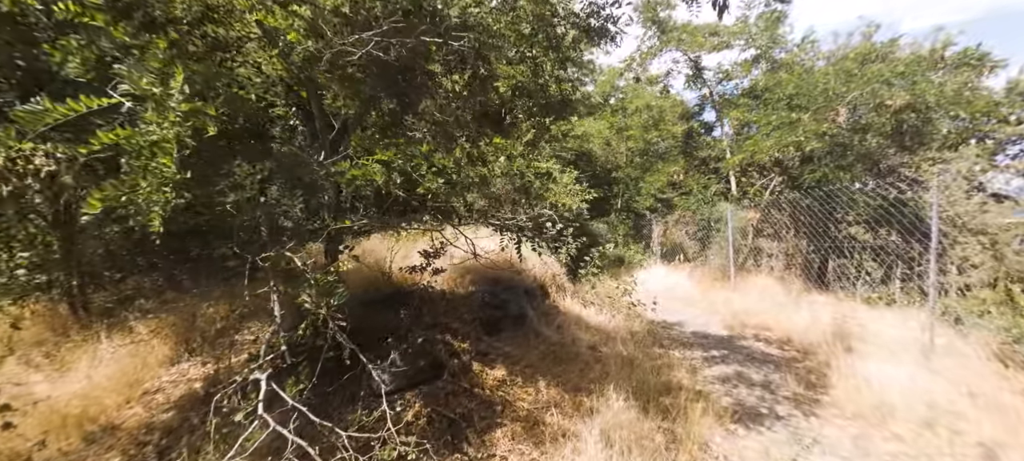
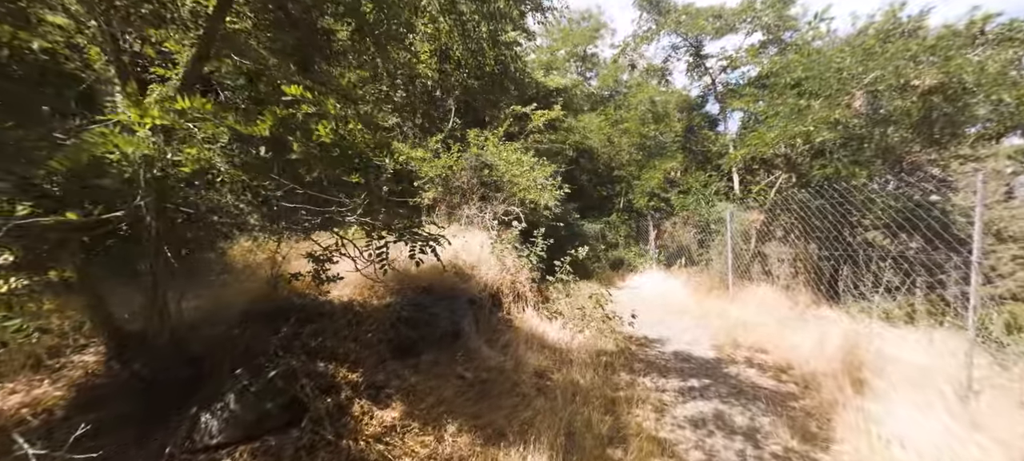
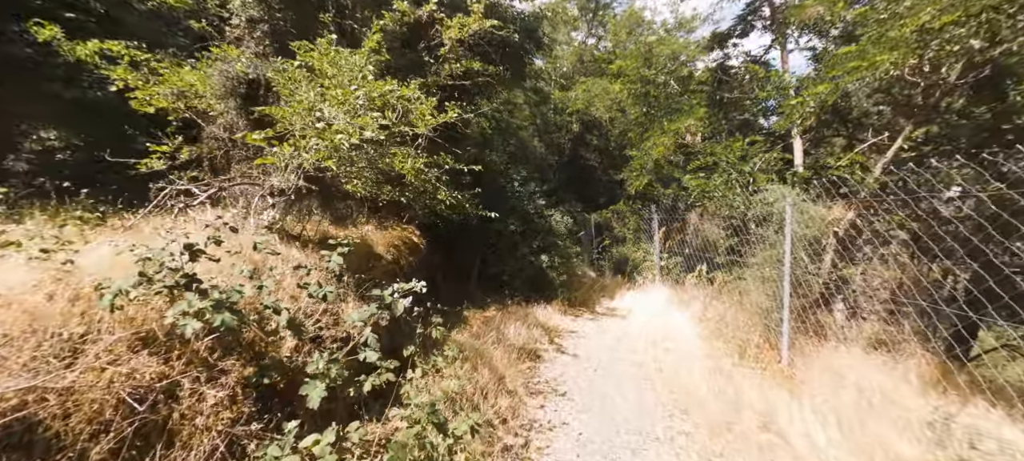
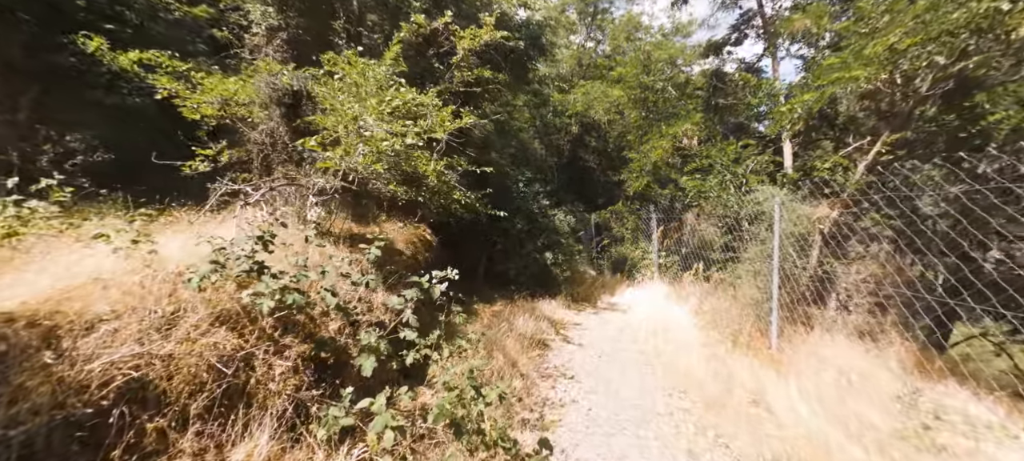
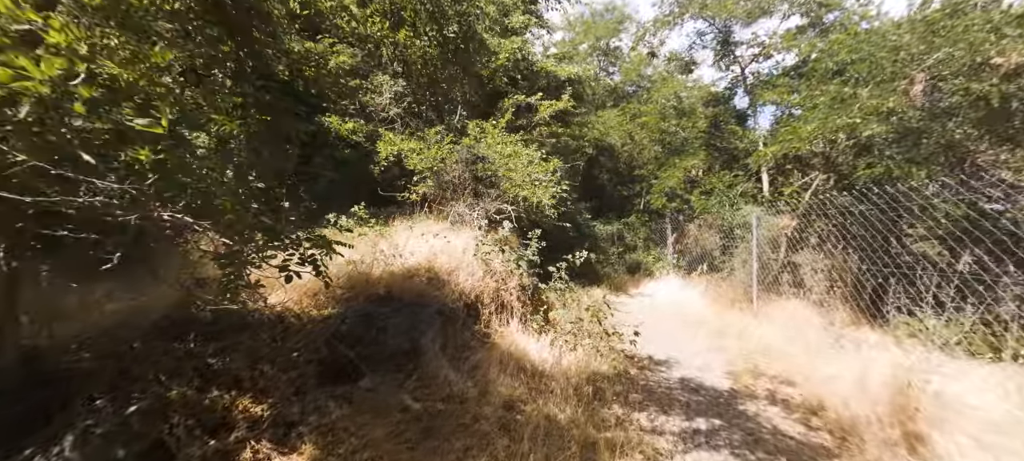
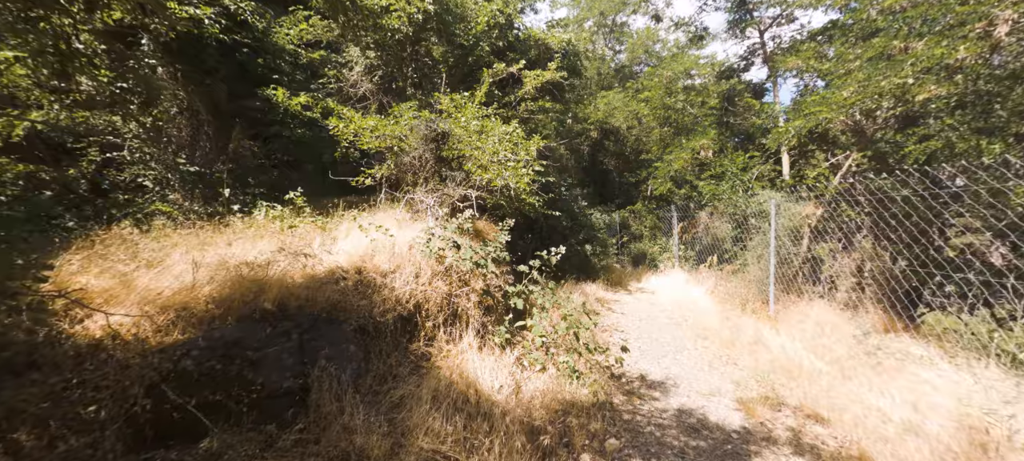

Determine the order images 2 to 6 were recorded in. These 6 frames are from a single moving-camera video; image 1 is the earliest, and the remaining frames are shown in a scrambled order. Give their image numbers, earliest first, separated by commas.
2, 5, 6, 4, 3
